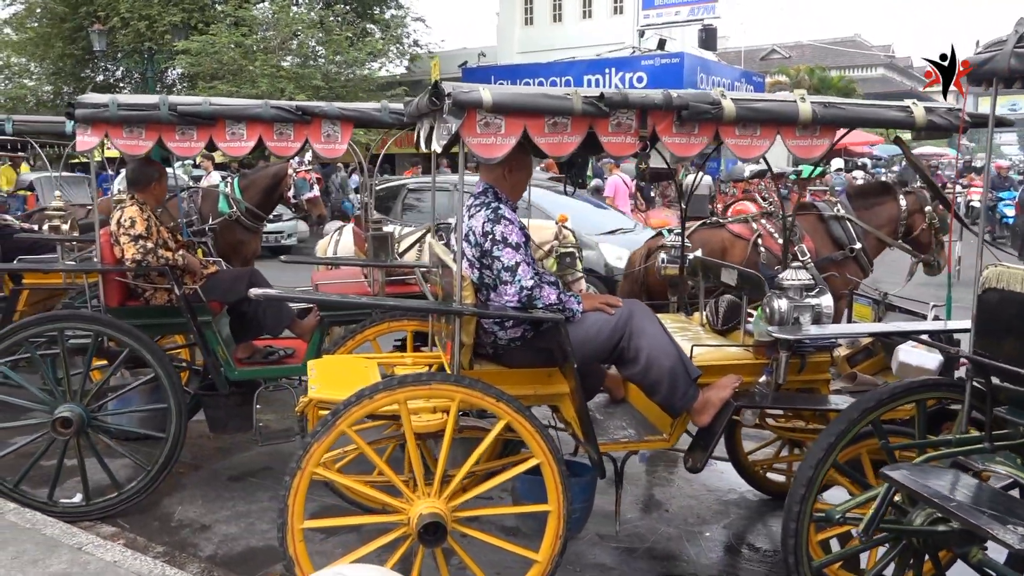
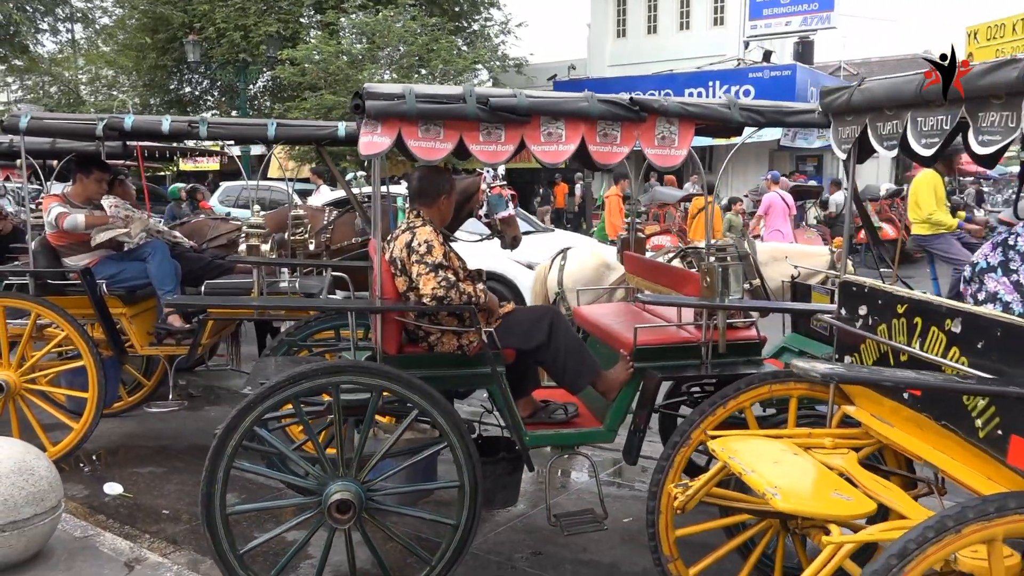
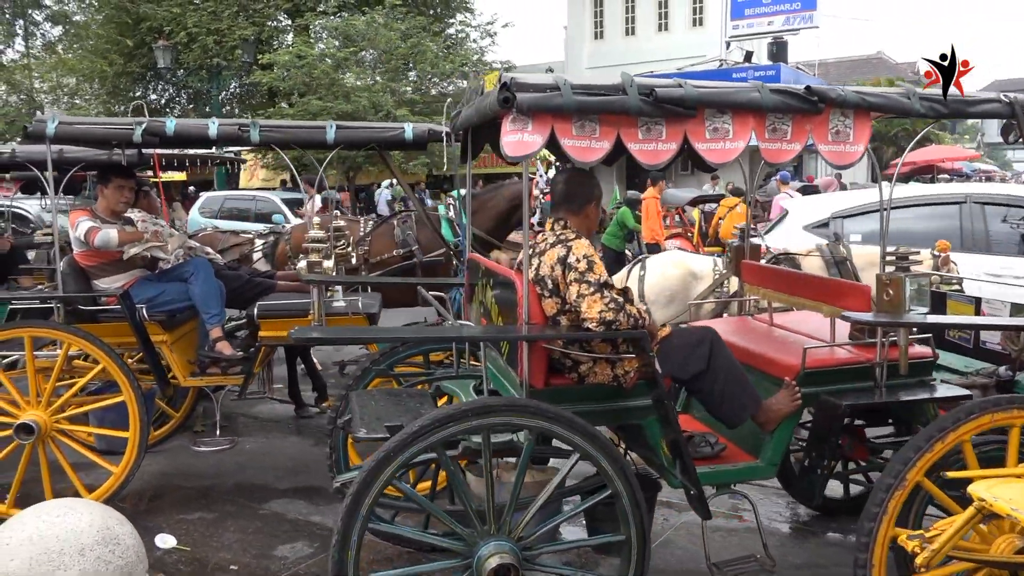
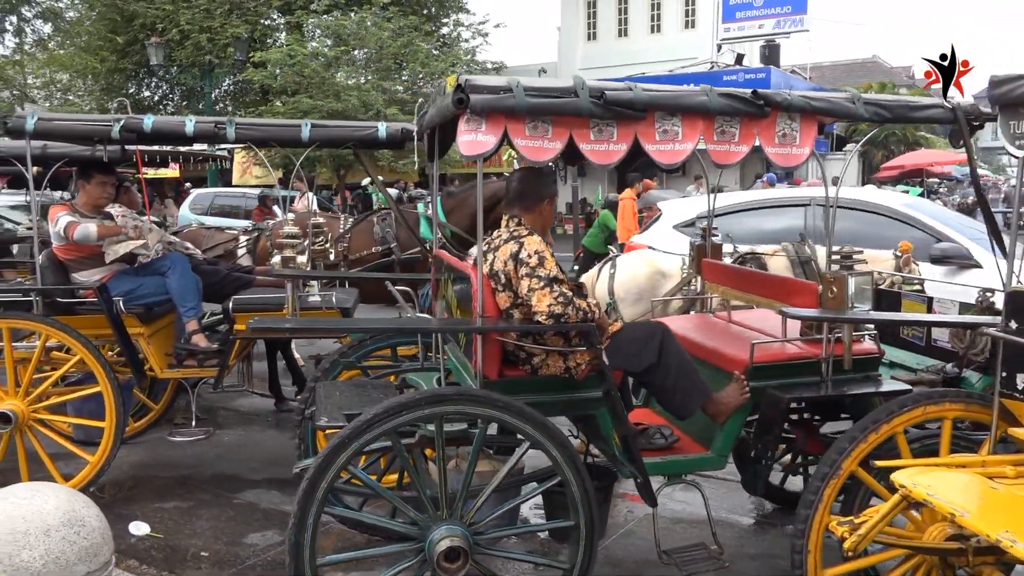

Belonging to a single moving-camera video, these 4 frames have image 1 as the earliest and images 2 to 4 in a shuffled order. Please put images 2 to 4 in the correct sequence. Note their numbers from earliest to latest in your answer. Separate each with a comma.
2, 4, 3
